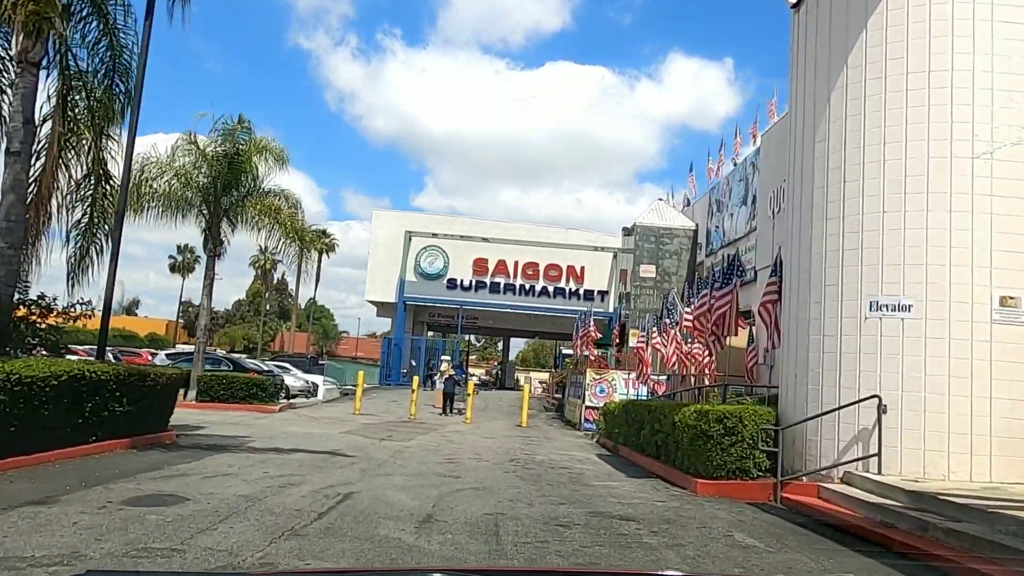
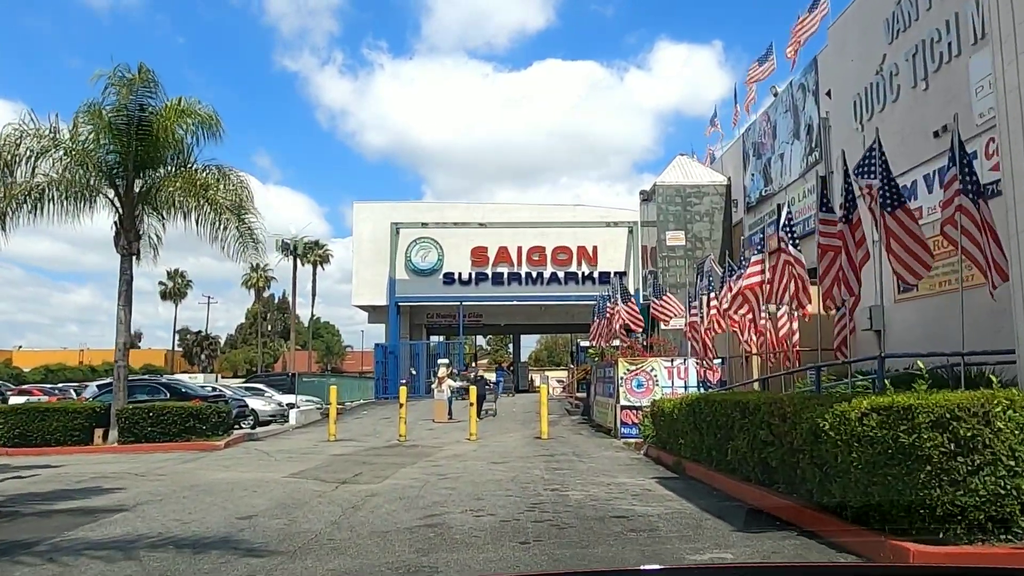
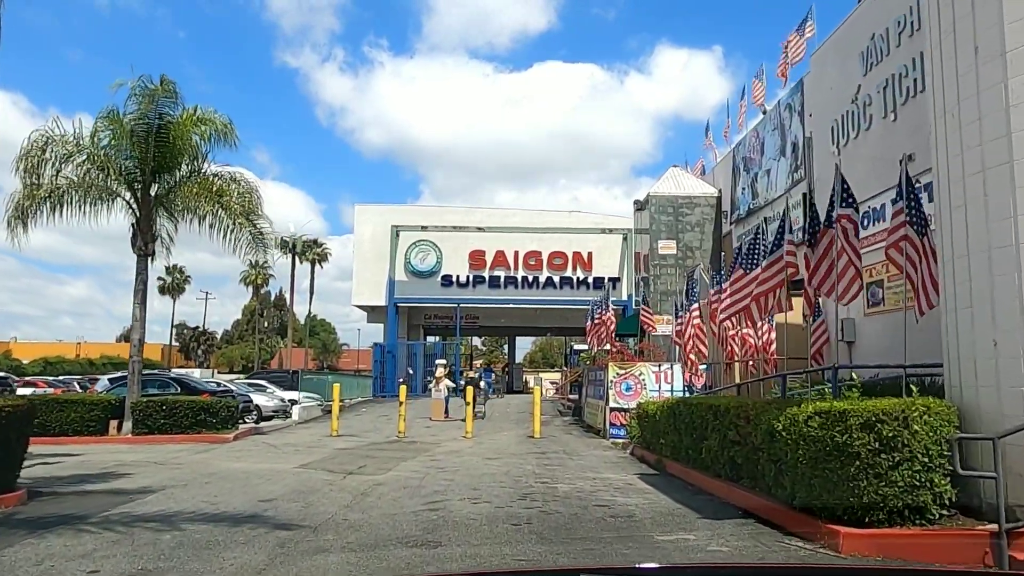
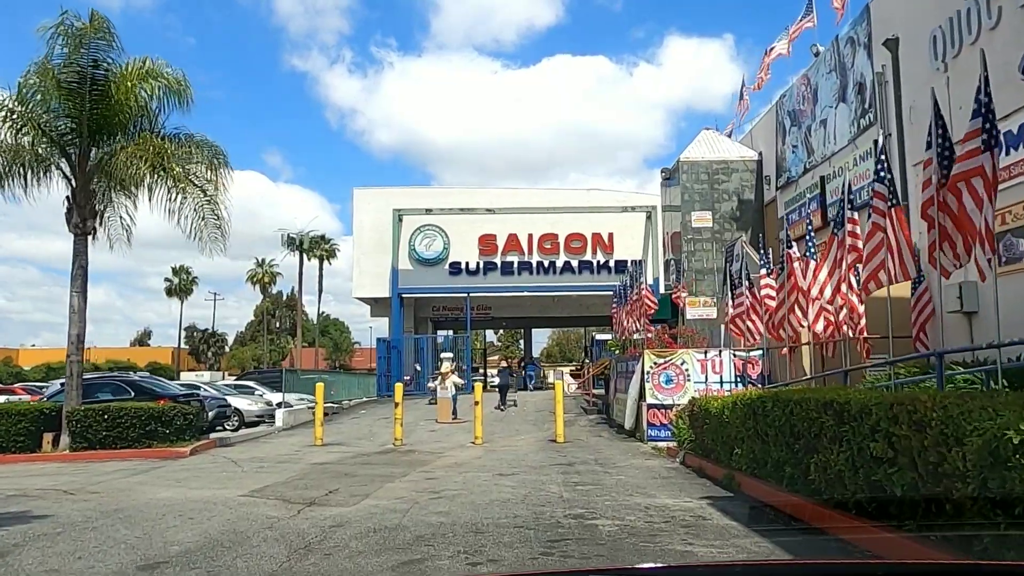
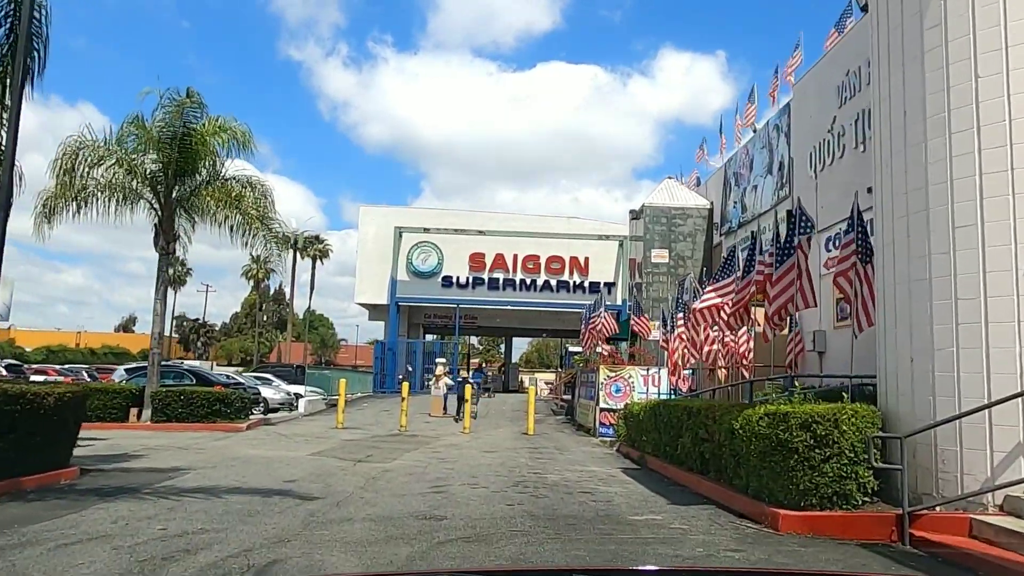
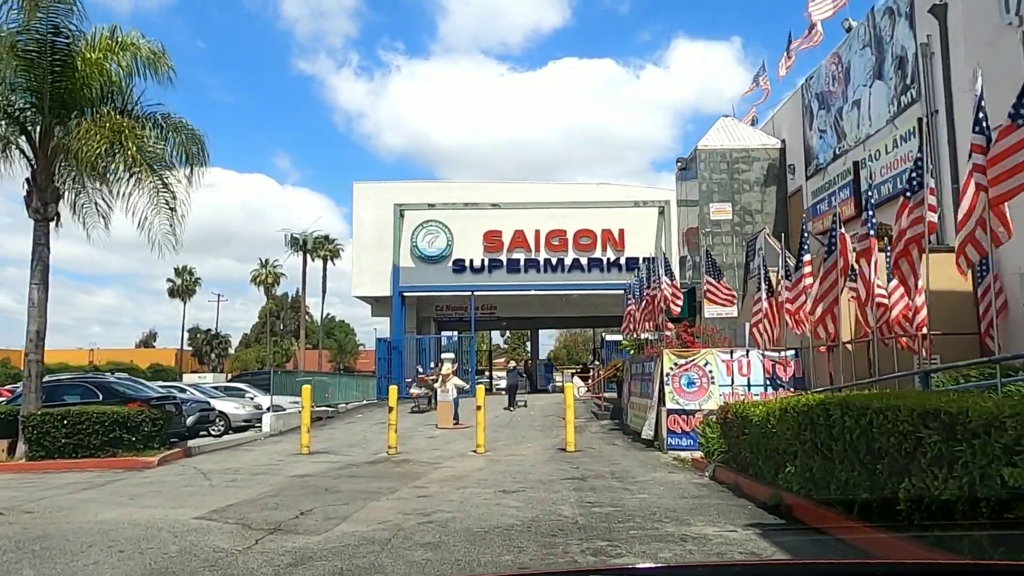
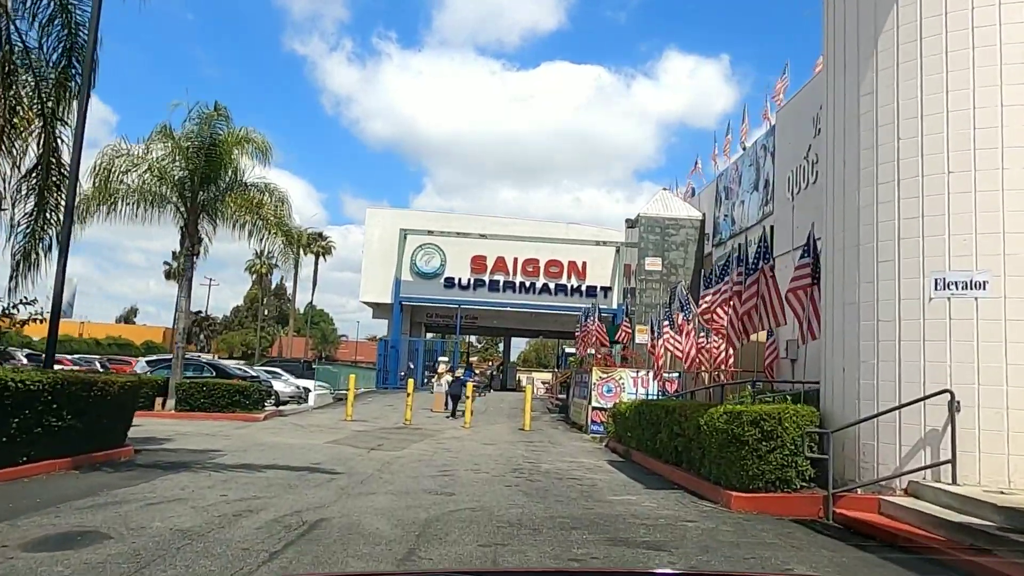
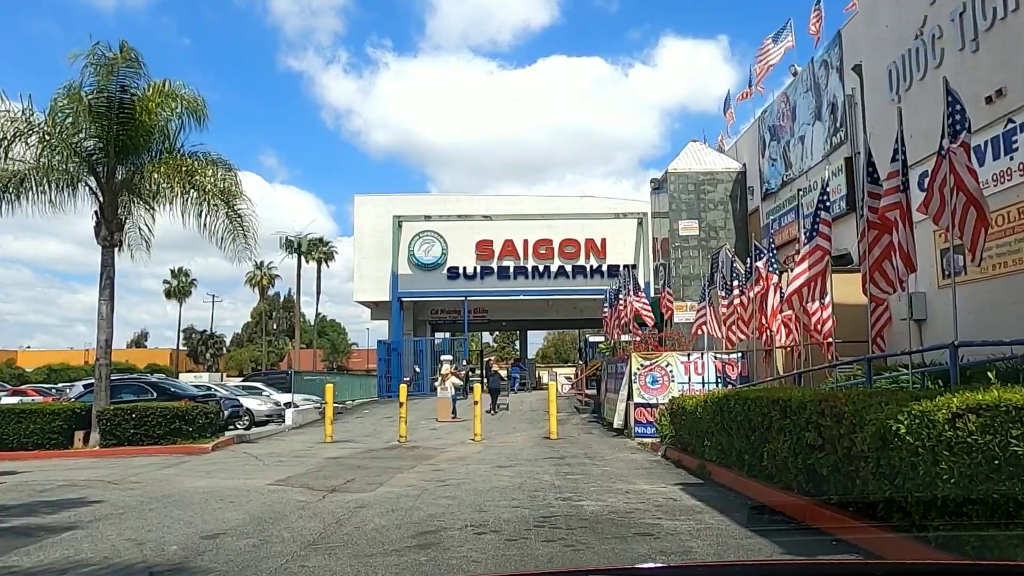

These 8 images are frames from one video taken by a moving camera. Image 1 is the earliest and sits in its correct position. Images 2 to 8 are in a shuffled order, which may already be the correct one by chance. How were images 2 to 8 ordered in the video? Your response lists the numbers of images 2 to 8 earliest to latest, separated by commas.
7, 5, 3, 2, 8, 4, 6
